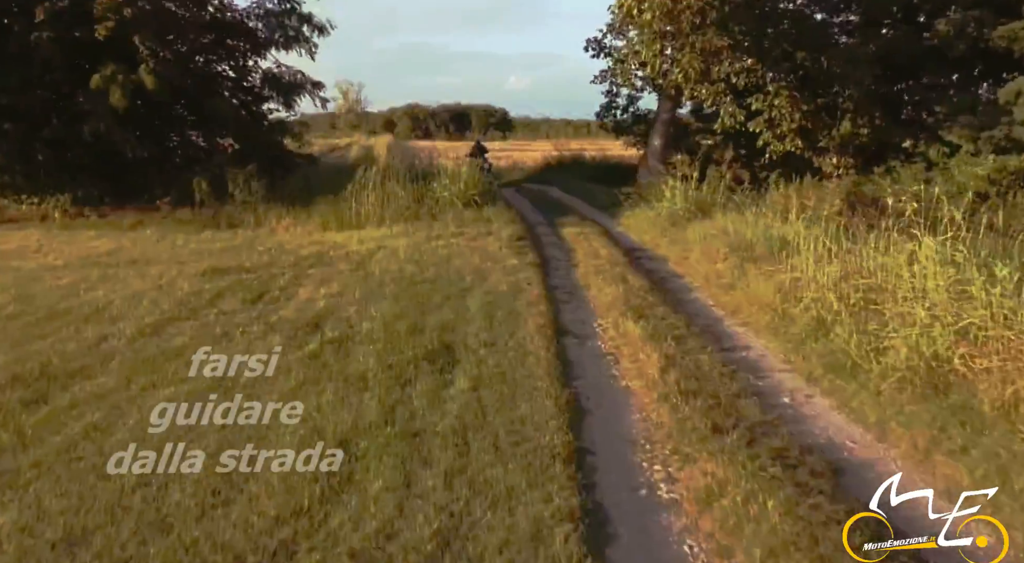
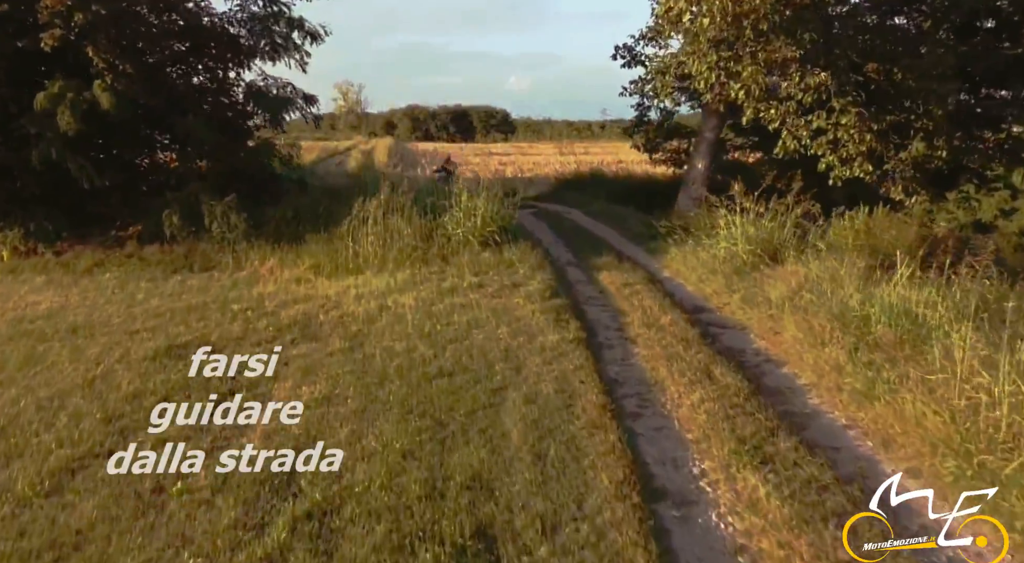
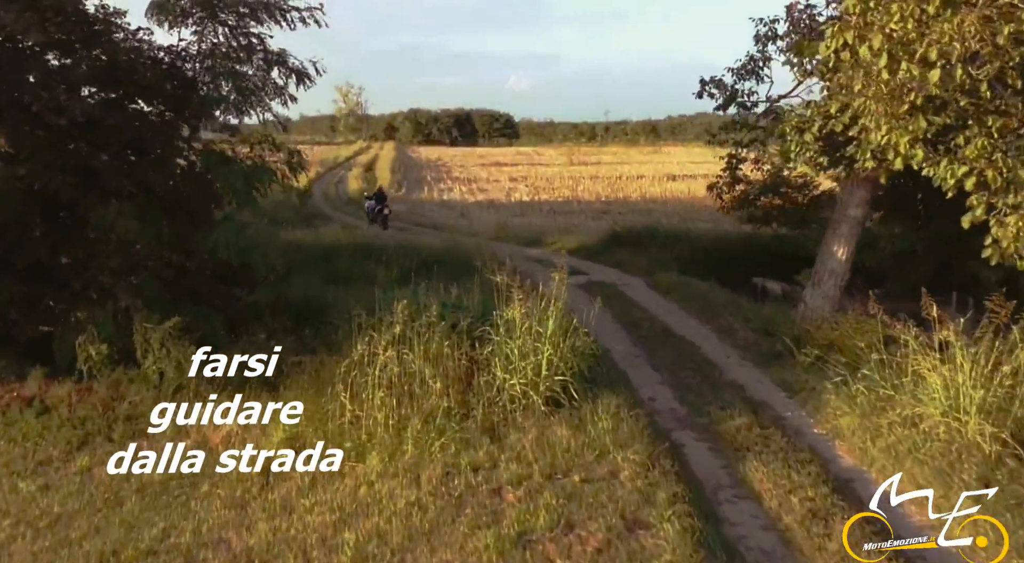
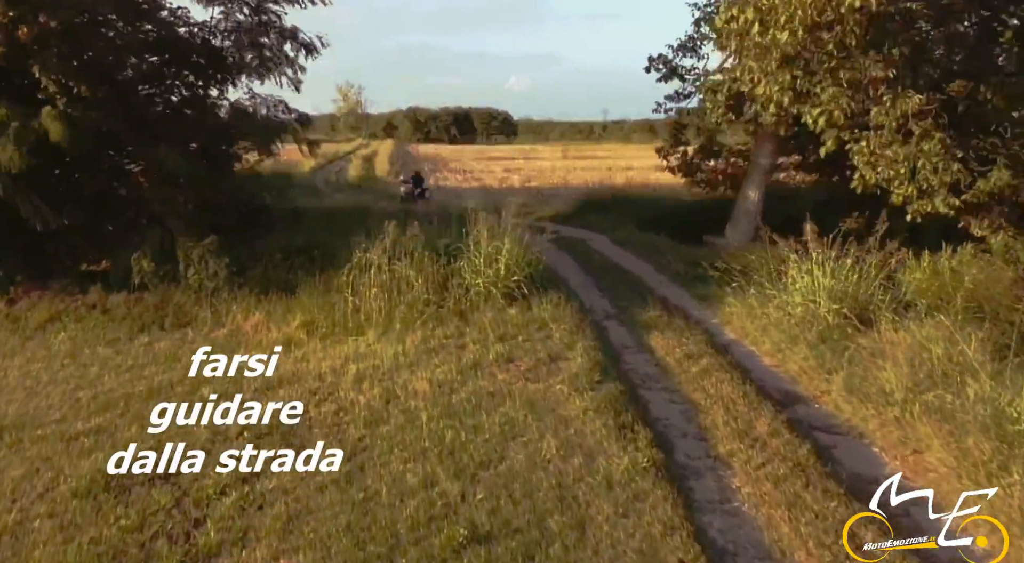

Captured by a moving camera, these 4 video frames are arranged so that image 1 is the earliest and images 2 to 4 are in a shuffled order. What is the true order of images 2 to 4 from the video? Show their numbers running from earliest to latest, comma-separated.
2, 4, 3
